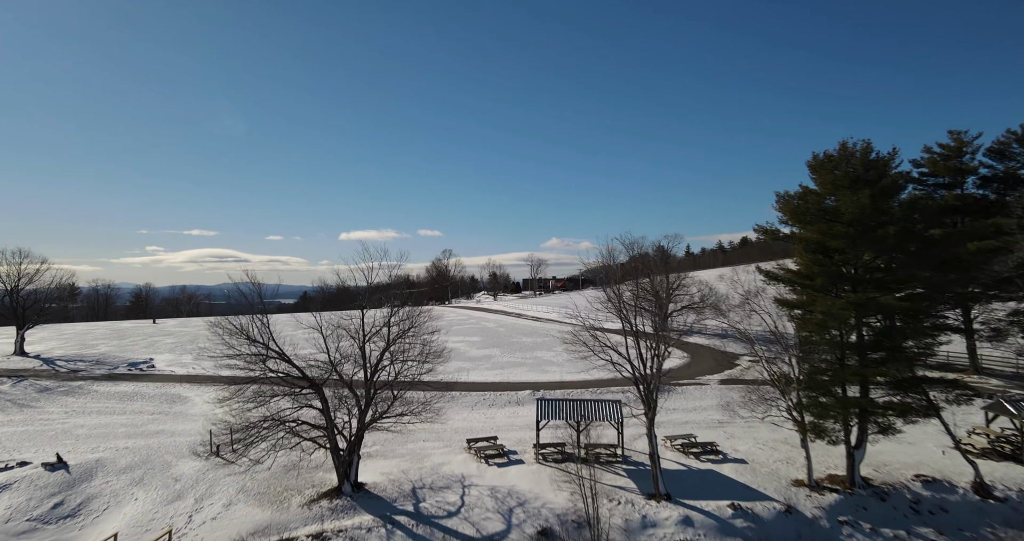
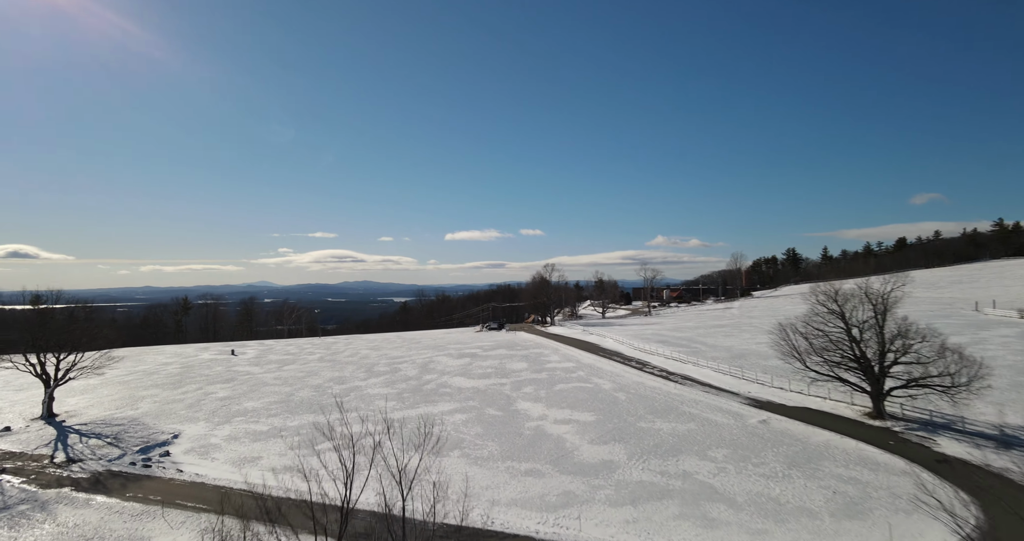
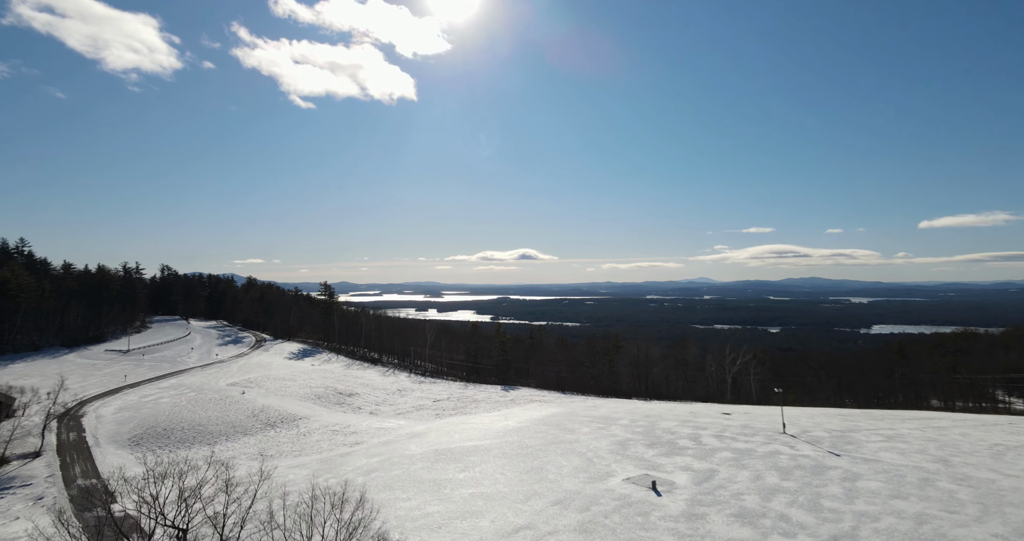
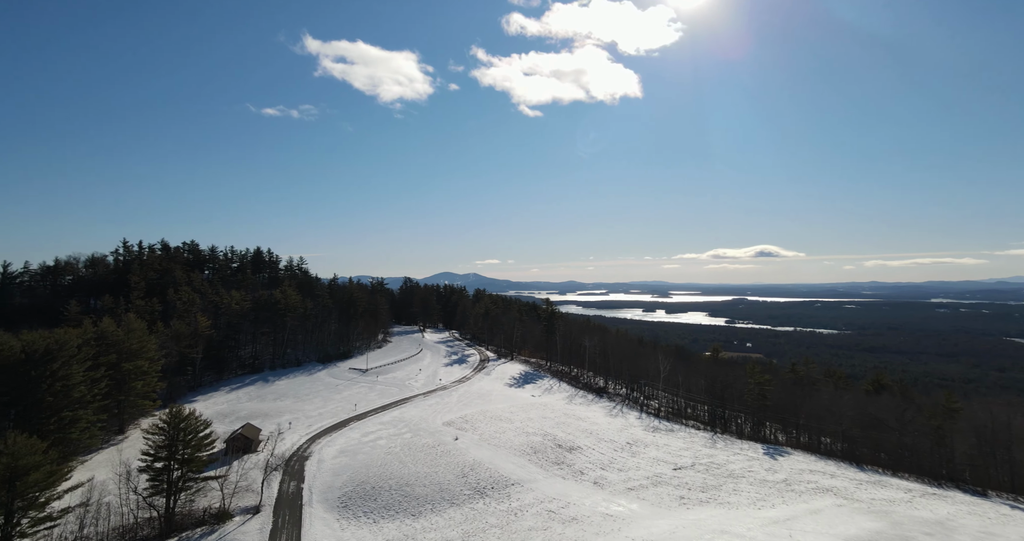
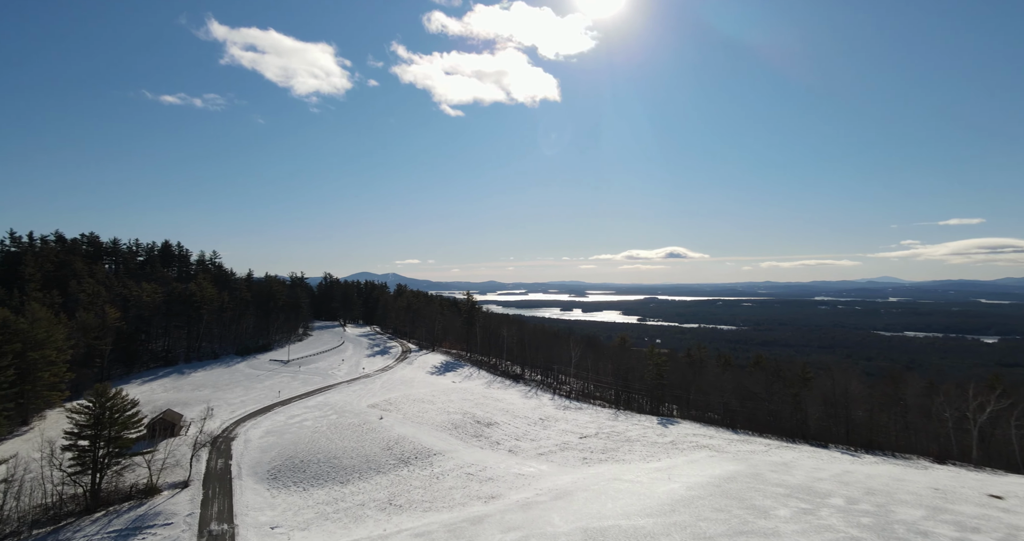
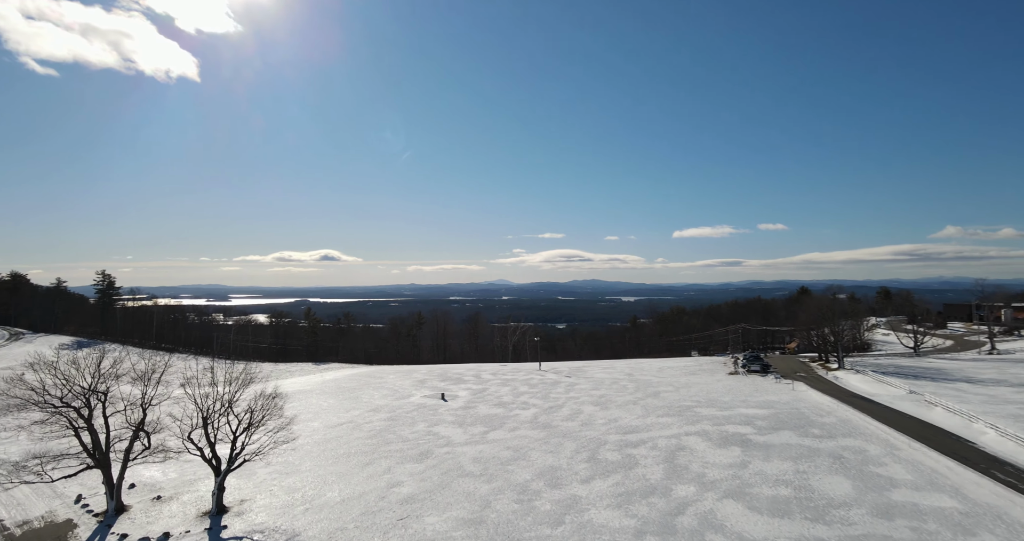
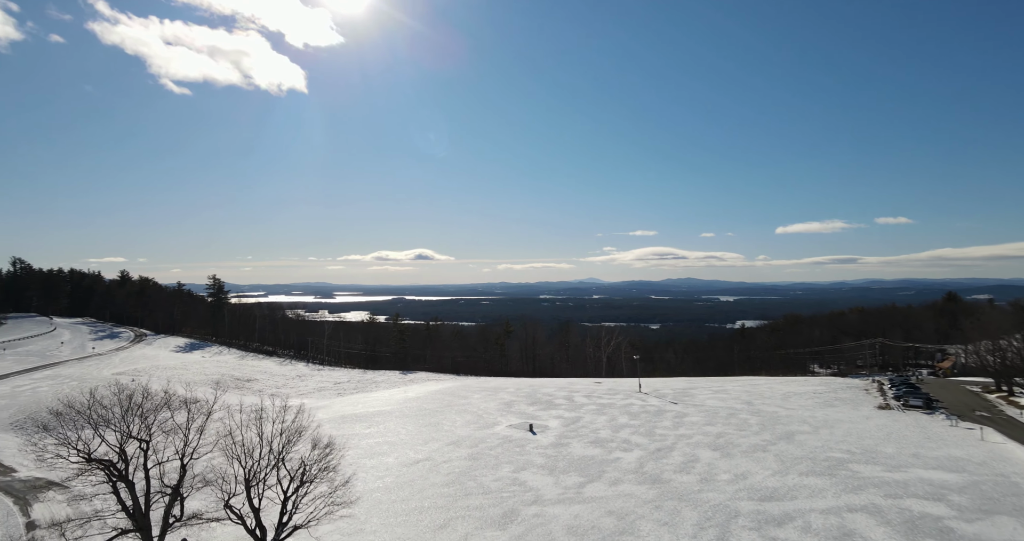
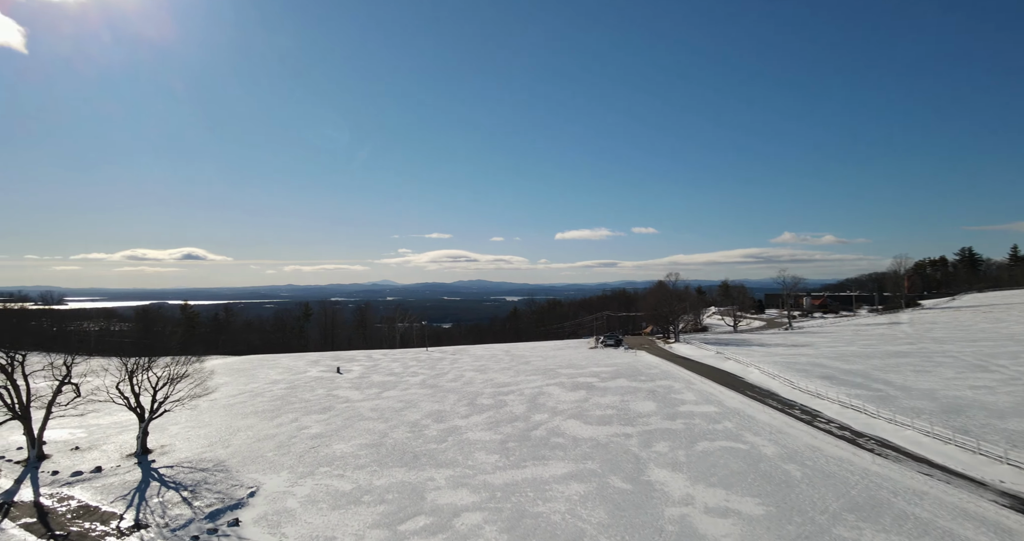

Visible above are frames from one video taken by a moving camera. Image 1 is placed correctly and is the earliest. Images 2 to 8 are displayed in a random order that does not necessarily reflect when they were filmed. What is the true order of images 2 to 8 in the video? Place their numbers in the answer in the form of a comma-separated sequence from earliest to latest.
2, 8, 6, 7, 3, 5, 4
